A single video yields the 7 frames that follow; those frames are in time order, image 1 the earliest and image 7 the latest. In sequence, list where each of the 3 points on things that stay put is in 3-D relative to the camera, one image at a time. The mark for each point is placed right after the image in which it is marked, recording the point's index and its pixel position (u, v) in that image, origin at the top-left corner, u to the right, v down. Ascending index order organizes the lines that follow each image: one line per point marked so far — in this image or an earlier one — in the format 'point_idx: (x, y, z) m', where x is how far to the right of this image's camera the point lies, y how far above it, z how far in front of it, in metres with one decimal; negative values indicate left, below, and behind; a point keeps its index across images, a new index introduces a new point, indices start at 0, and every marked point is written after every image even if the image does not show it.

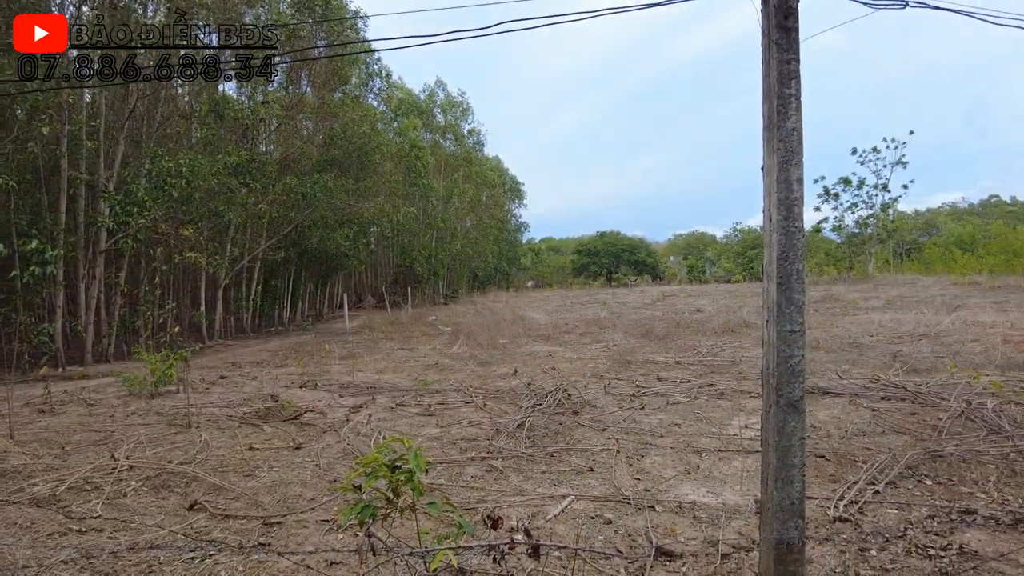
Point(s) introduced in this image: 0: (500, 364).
0: (-0.2, -1.1, +8.8) m
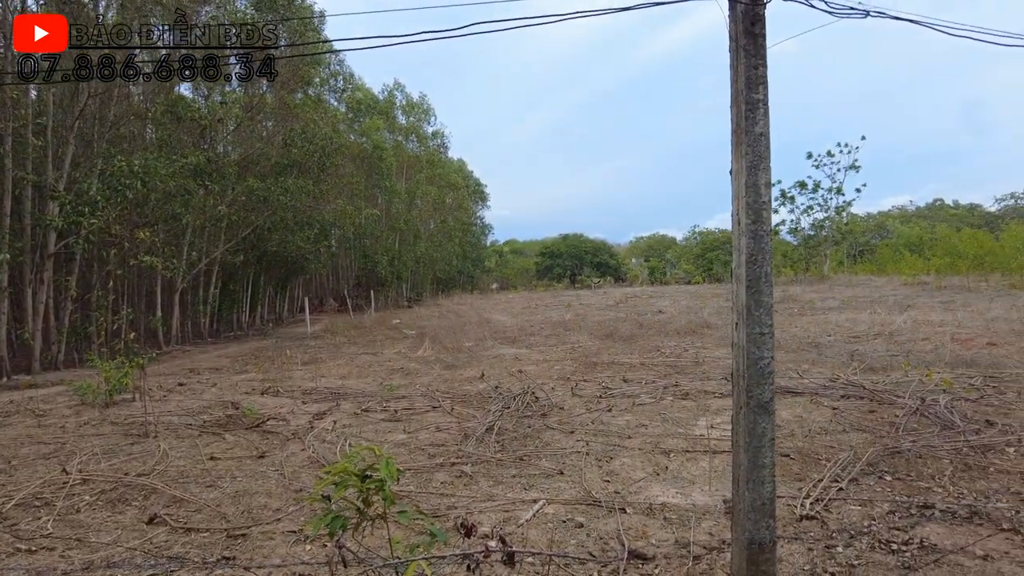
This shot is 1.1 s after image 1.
0: (-0.7, -1.2, +8.8) m
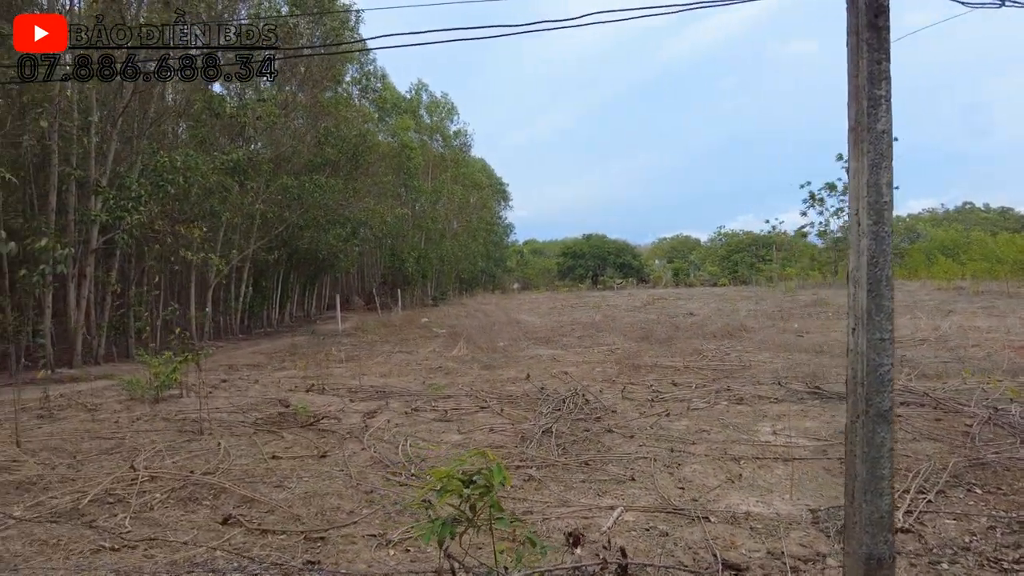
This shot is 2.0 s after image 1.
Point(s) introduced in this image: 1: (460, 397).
0: (-0.1, -1.2, +8.7) m
1: (-0.6, -1.2, +6.6) m
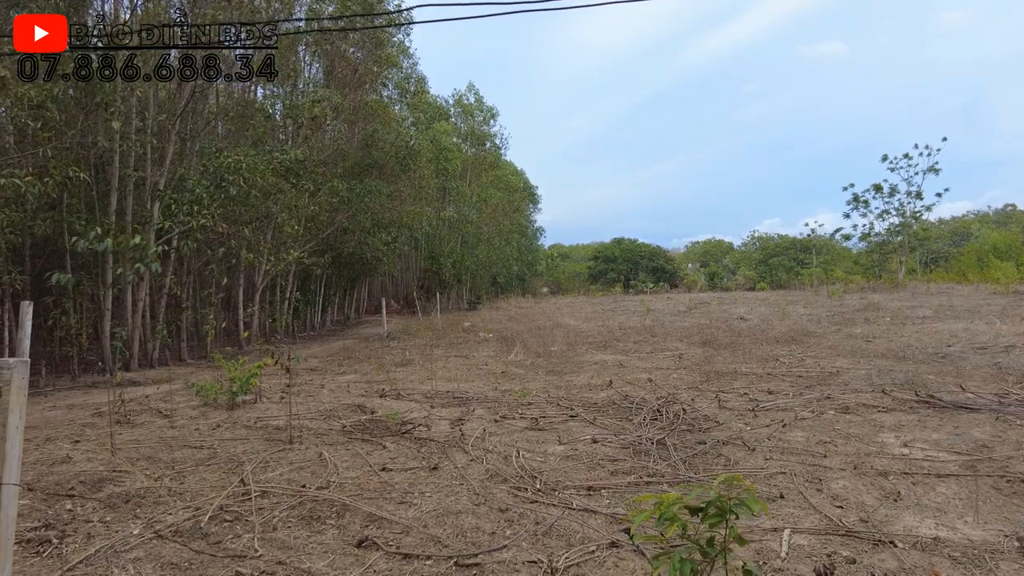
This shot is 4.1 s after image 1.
0: (+0.9, -1.2, +8.3) m
1: (+0.3, -1.2, +6.2) m
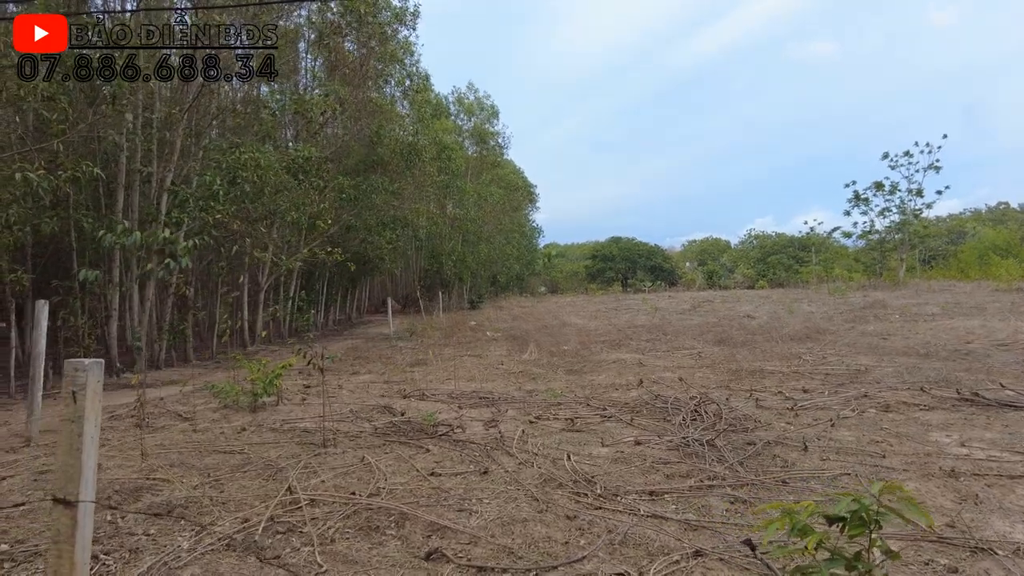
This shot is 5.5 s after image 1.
0: (+1.1, -1.2, +8.2) m
1: (+0.6, -1.2, +6.1) m
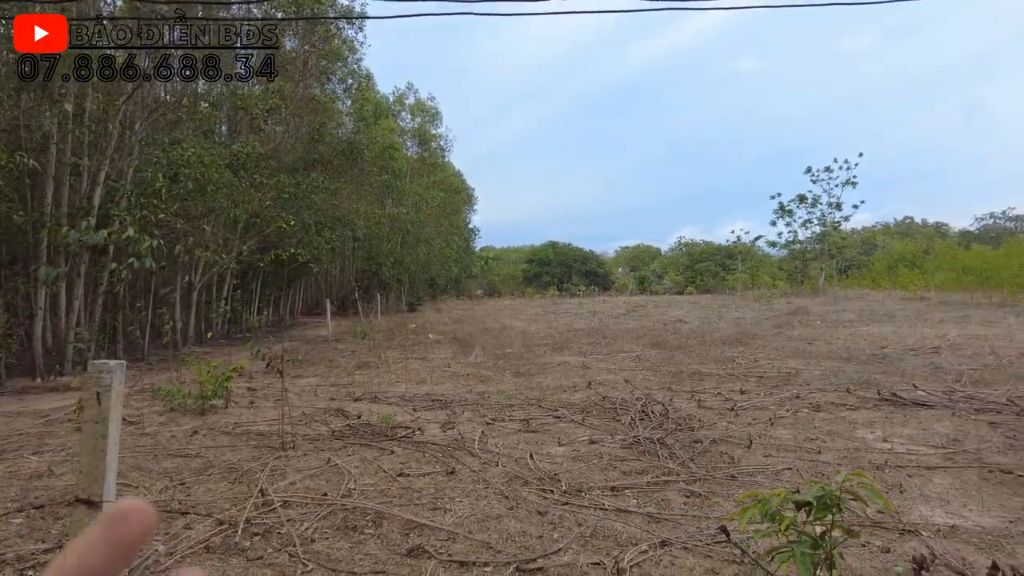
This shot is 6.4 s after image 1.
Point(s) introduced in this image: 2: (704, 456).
0: (+0.4, -1.2, +8.4) m
1: (+0.1, -1.2, +6.2) m
2: (+1.4, -1.2, +4.3) m
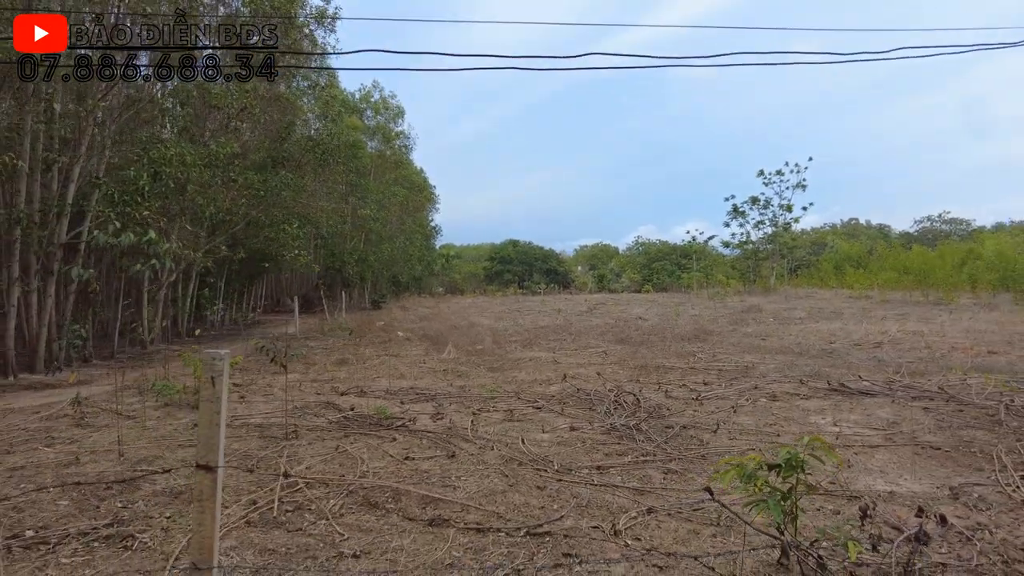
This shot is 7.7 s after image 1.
0: (+0.1, -1.2, +8.7) m
1: (-0.1, -1.2, +6.6) m
2: (+1.3, -1.2, +4.7) m
